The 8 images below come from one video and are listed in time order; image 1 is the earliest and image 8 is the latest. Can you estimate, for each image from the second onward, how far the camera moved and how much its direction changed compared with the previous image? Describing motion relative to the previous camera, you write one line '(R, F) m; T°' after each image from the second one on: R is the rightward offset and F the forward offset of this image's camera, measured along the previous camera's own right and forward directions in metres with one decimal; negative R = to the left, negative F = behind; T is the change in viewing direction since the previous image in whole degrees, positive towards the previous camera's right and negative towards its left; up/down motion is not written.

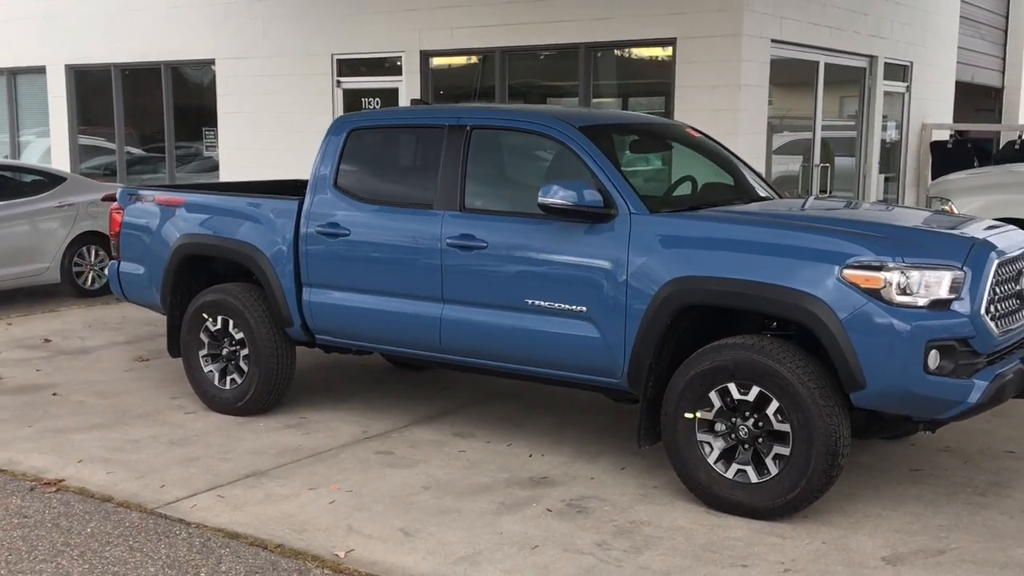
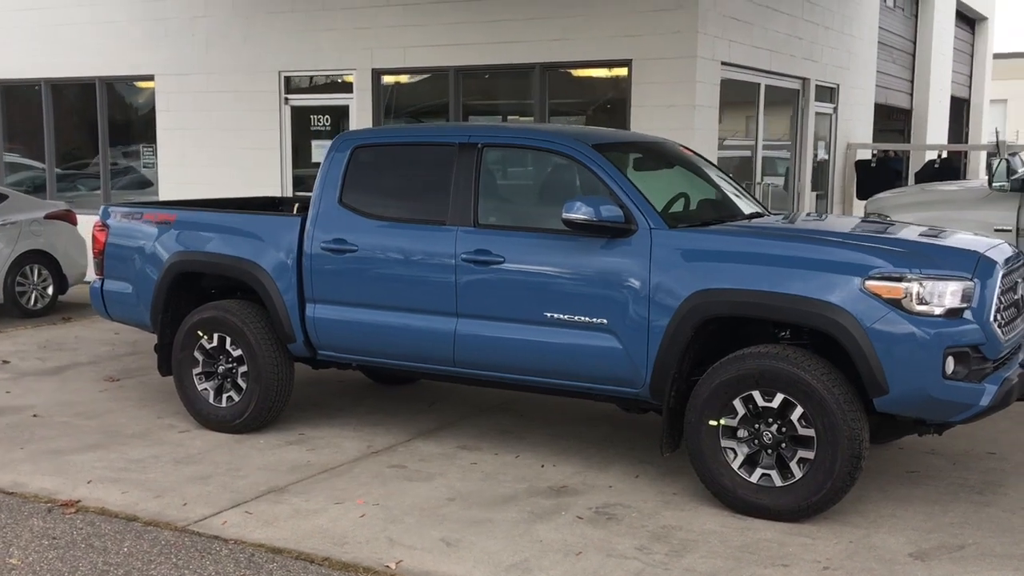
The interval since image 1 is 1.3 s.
(-0.5, -0.1) m; +5°
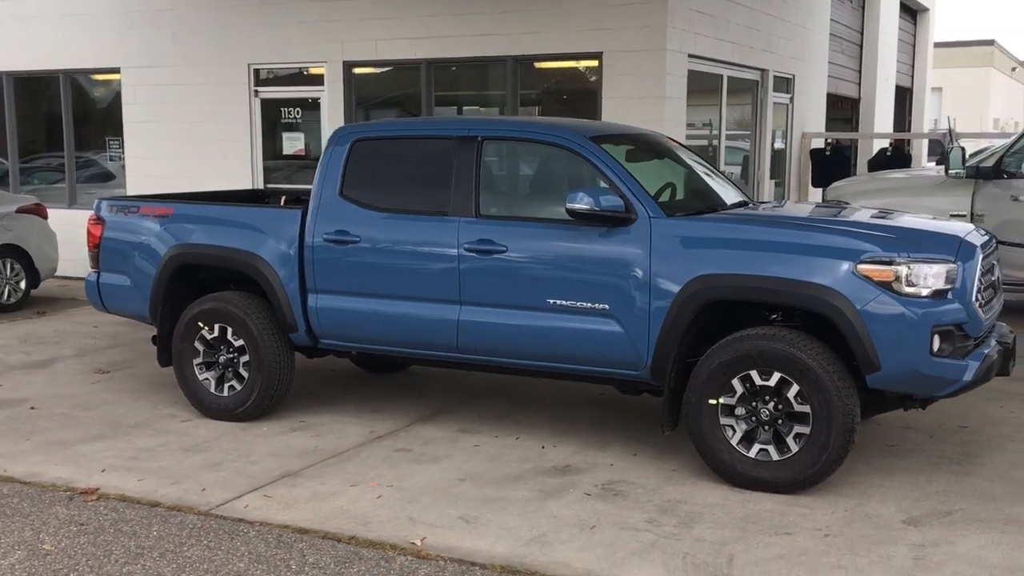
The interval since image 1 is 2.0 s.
(-0.3, -0.2) m; +3°
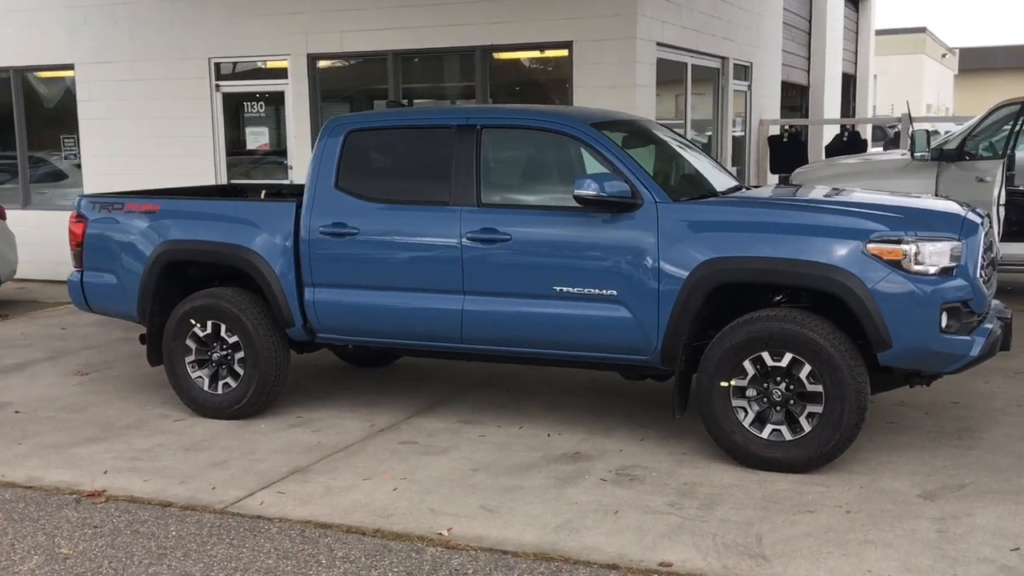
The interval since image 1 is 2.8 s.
(-0.3, 0.0) m; +3°
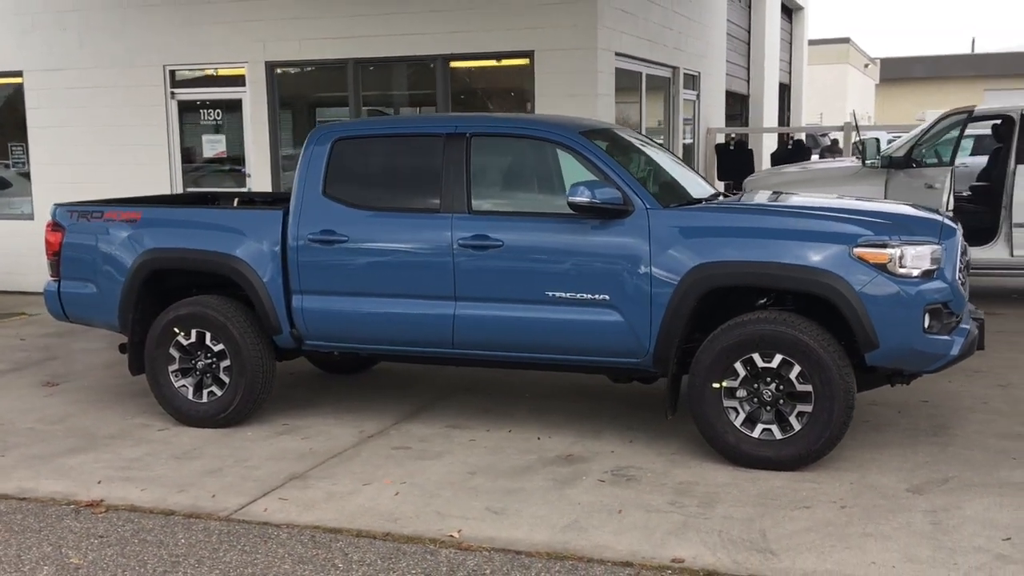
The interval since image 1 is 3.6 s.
(-0.3, -0.1) m; +3°
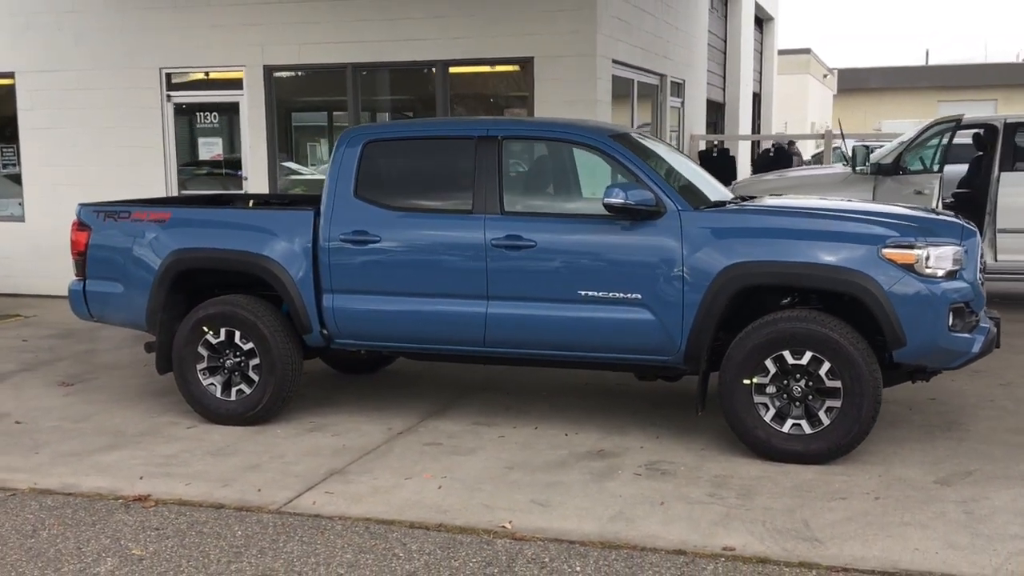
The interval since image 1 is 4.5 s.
(-0.3, -0.1) m; +2°
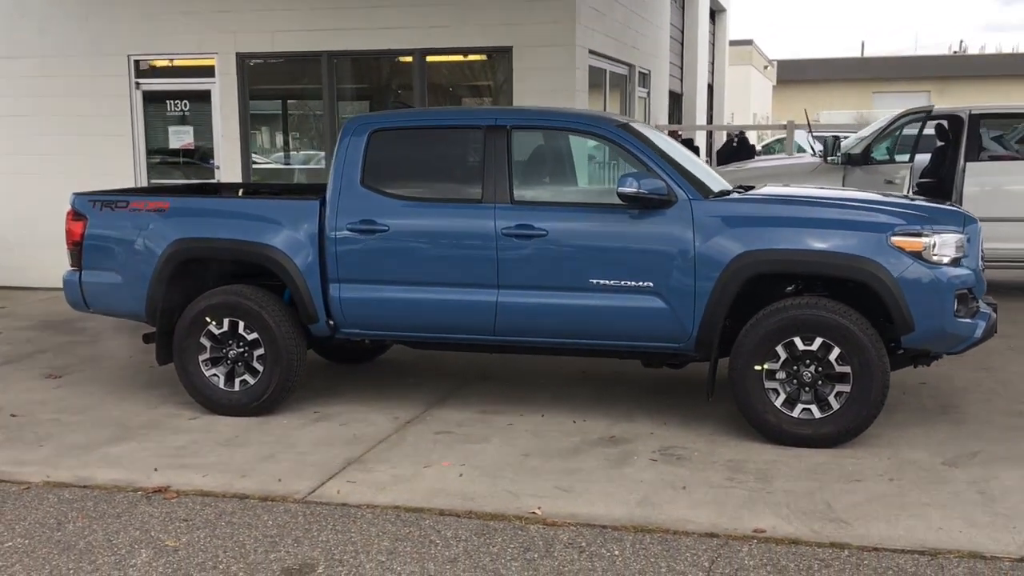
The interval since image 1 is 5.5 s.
(-0.3, 0.0) m; +3°
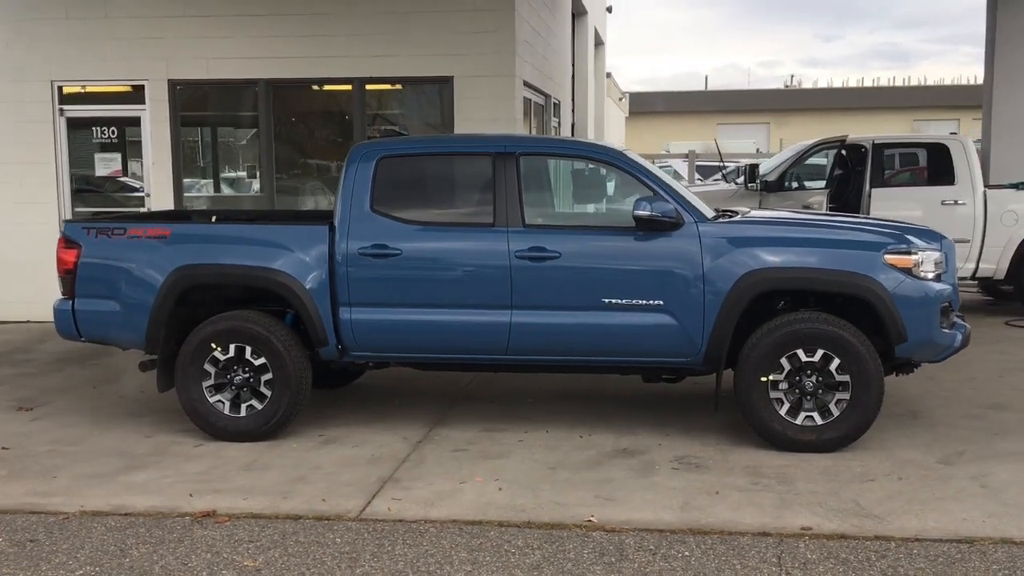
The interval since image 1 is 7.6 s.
(-0.8, -0.2) m; +7°
